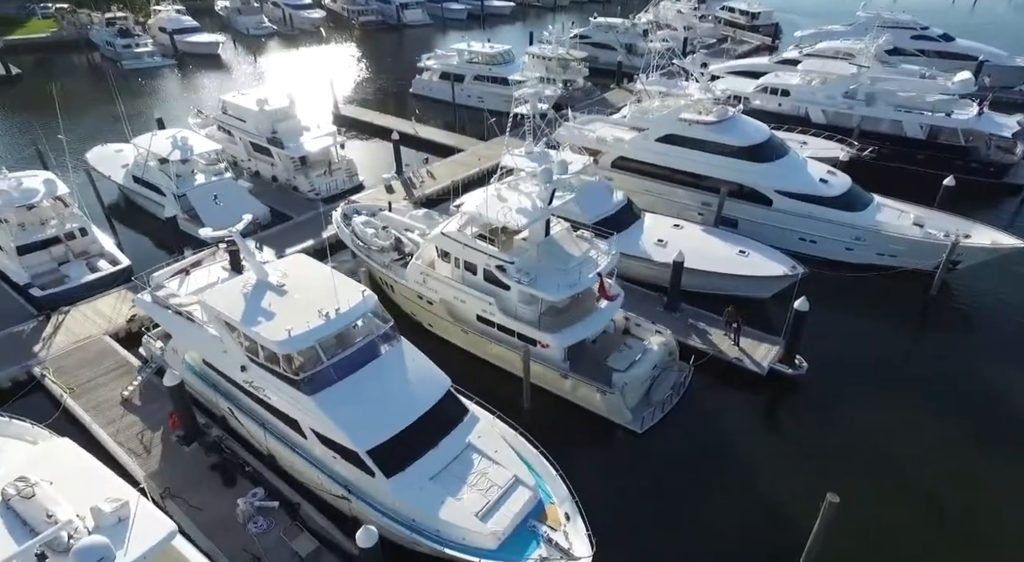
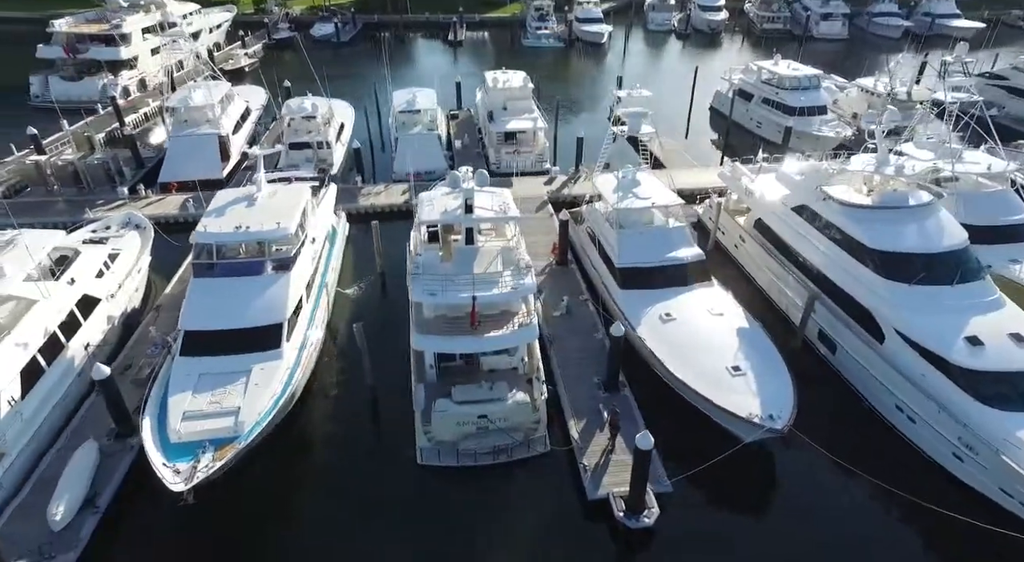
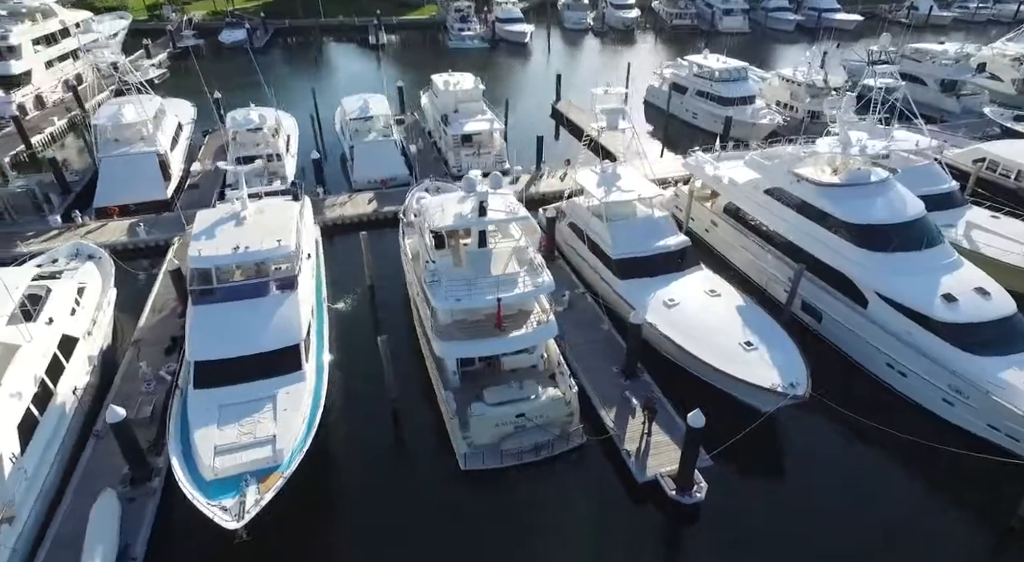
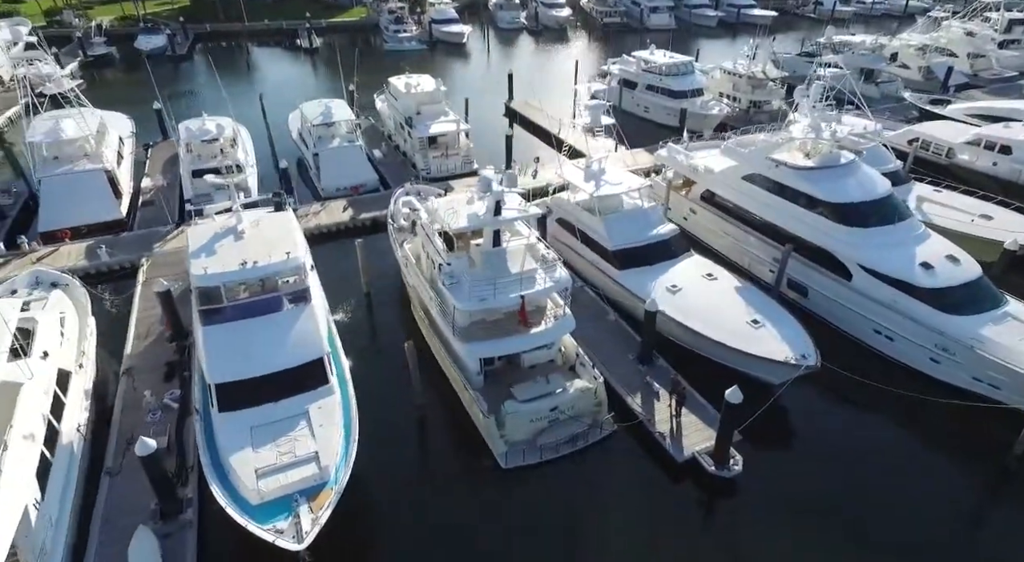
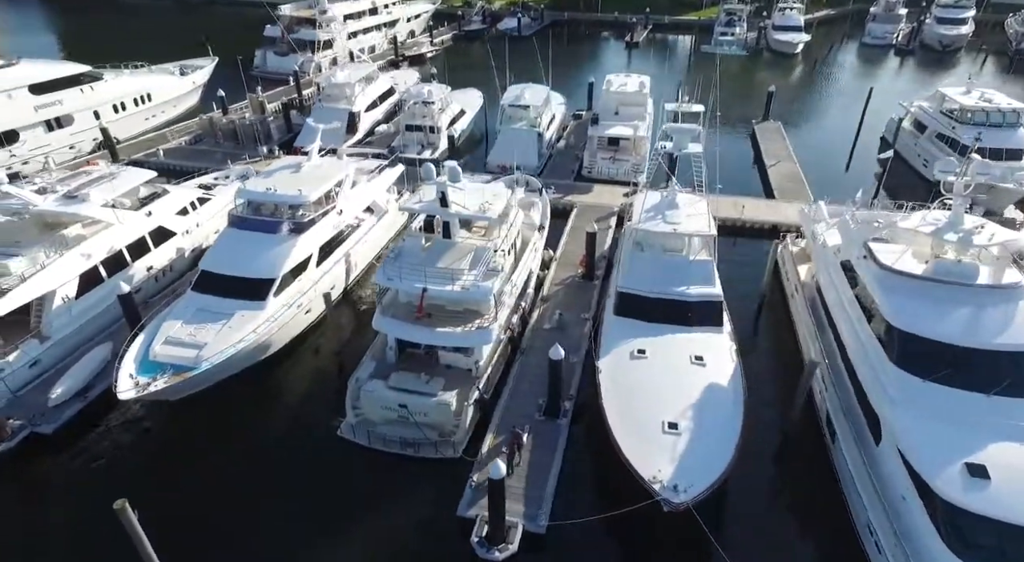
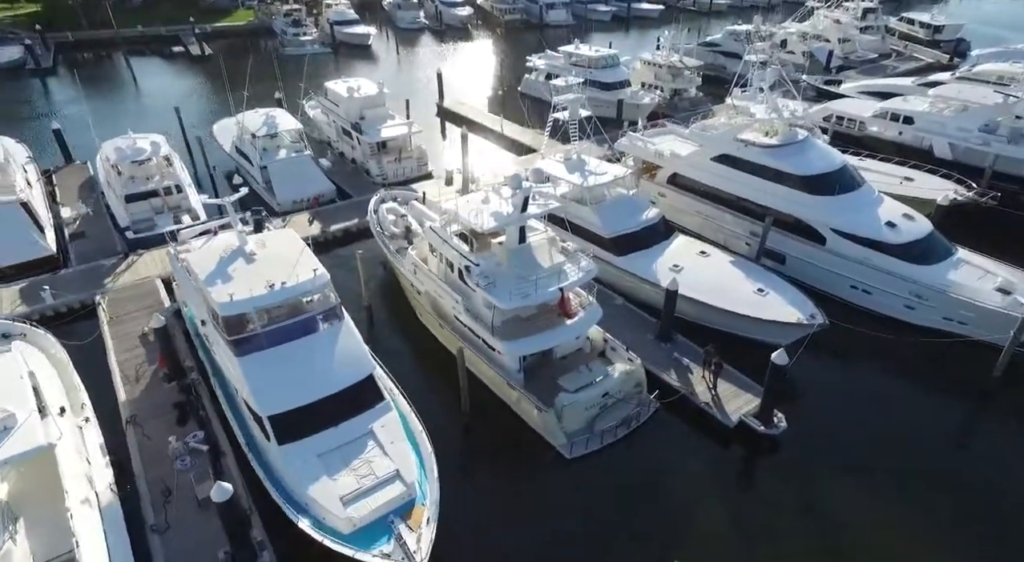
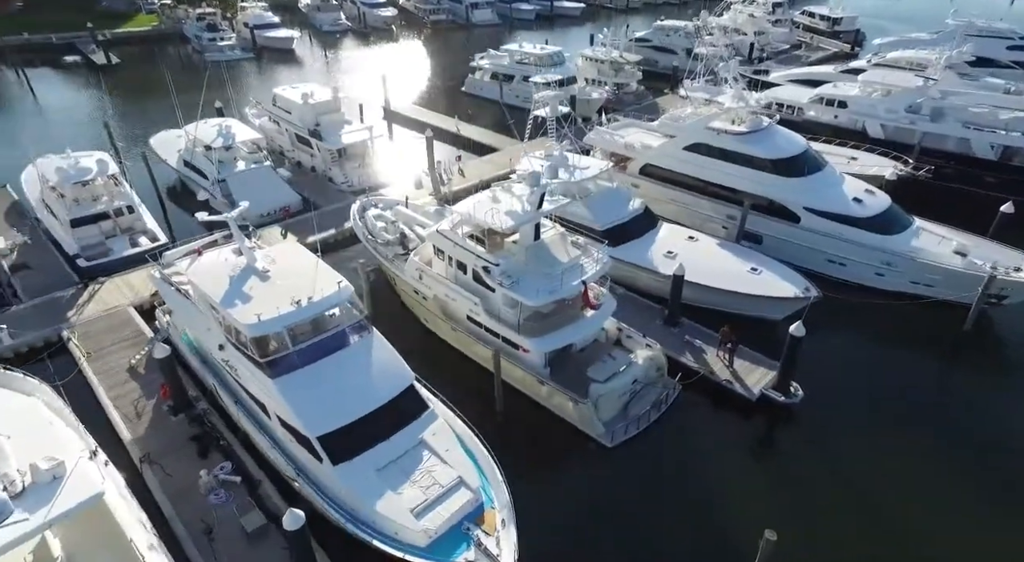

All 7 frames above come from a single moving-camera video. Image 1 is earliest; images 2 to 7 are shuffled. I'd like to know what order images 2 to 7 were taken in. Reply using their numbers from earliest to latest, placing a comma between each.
7, 6, 4, 3, 2, 5
